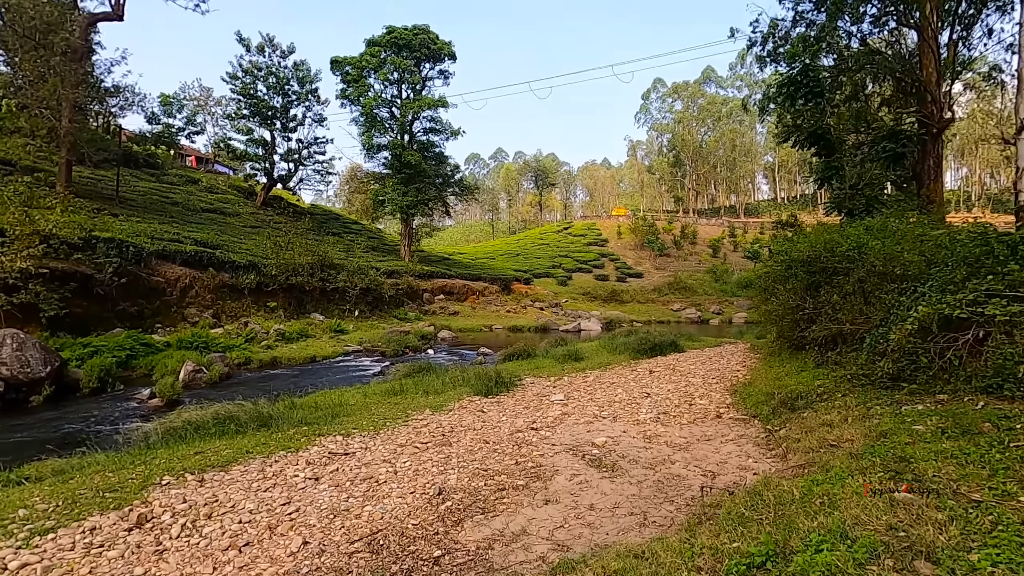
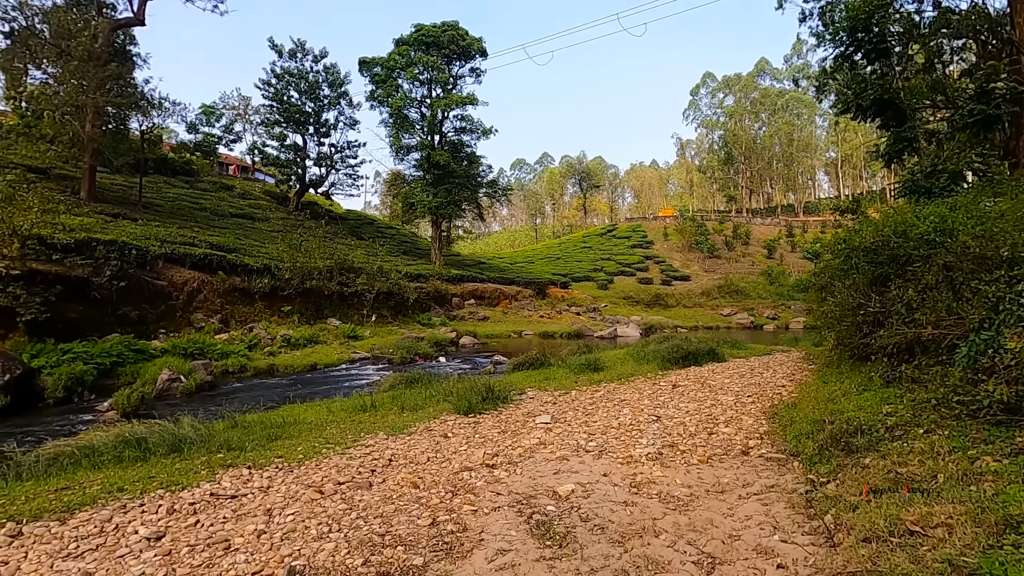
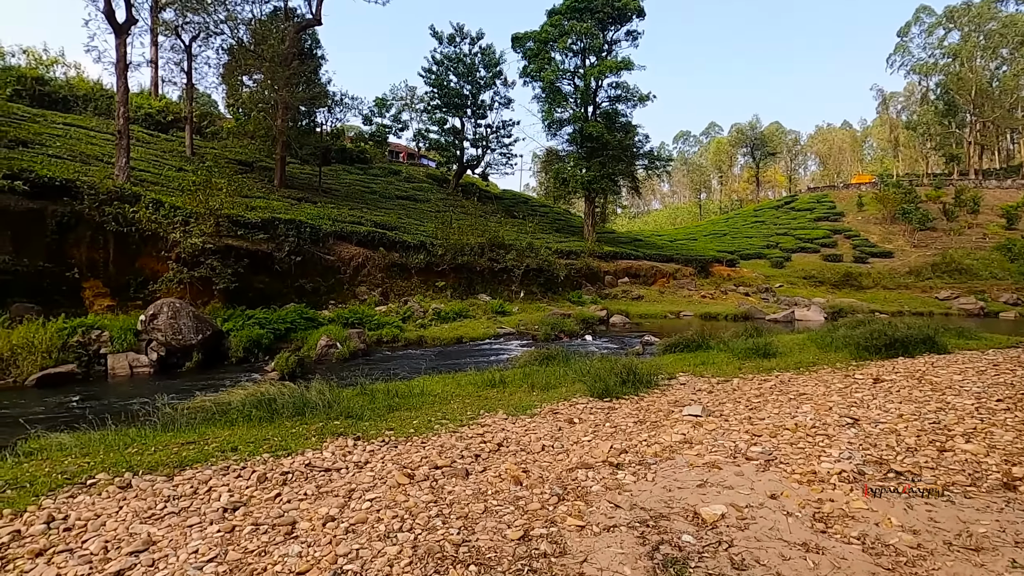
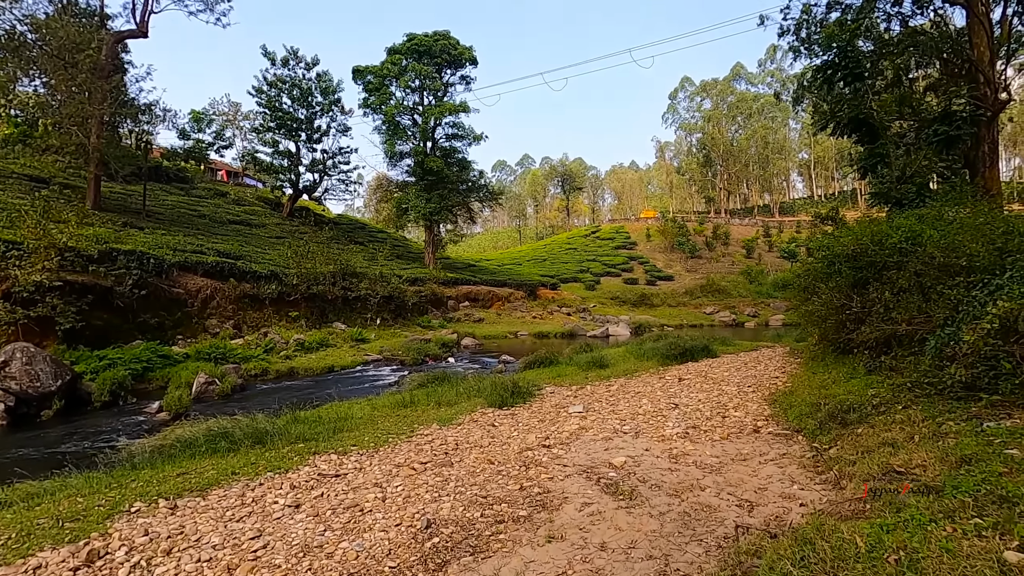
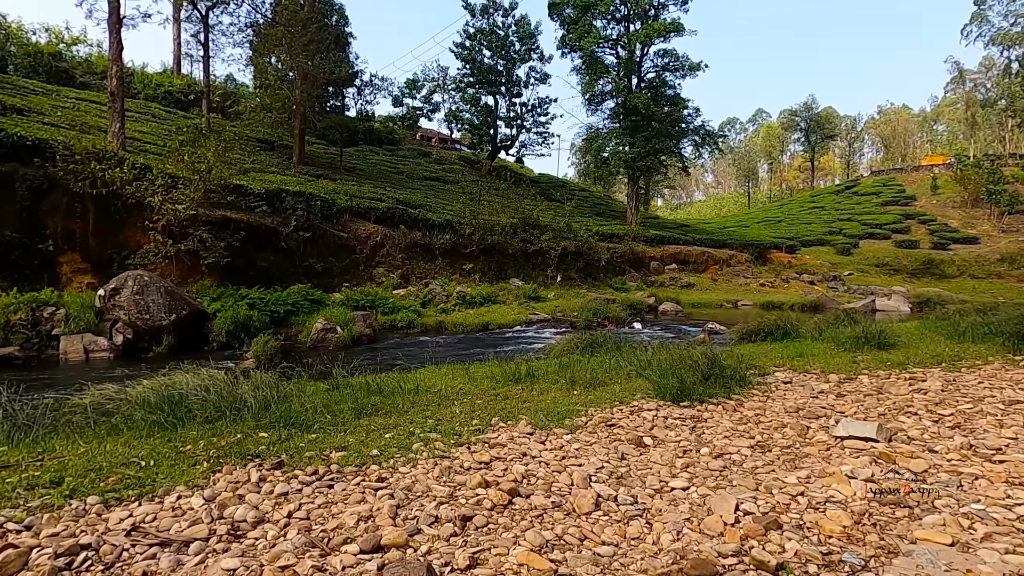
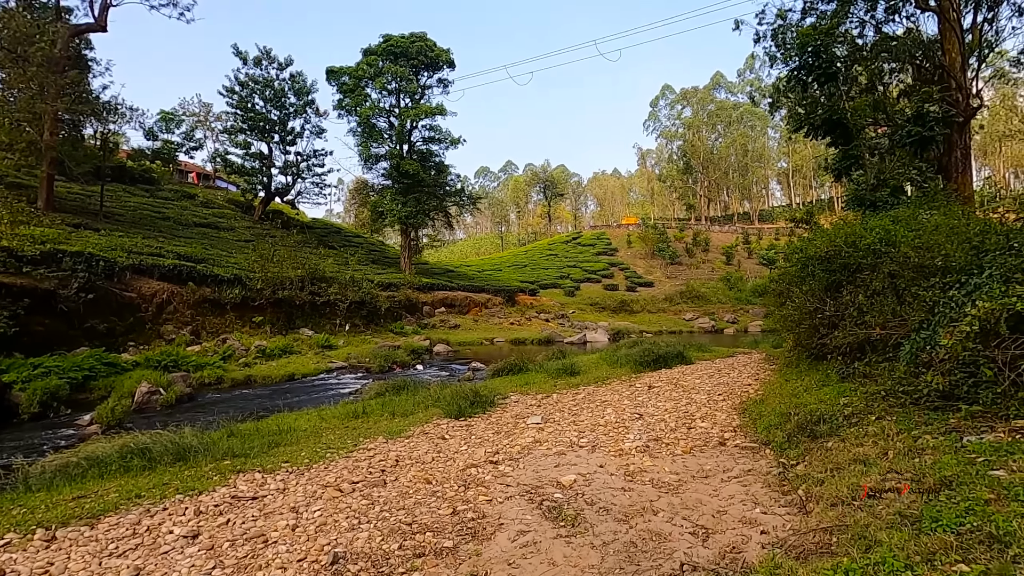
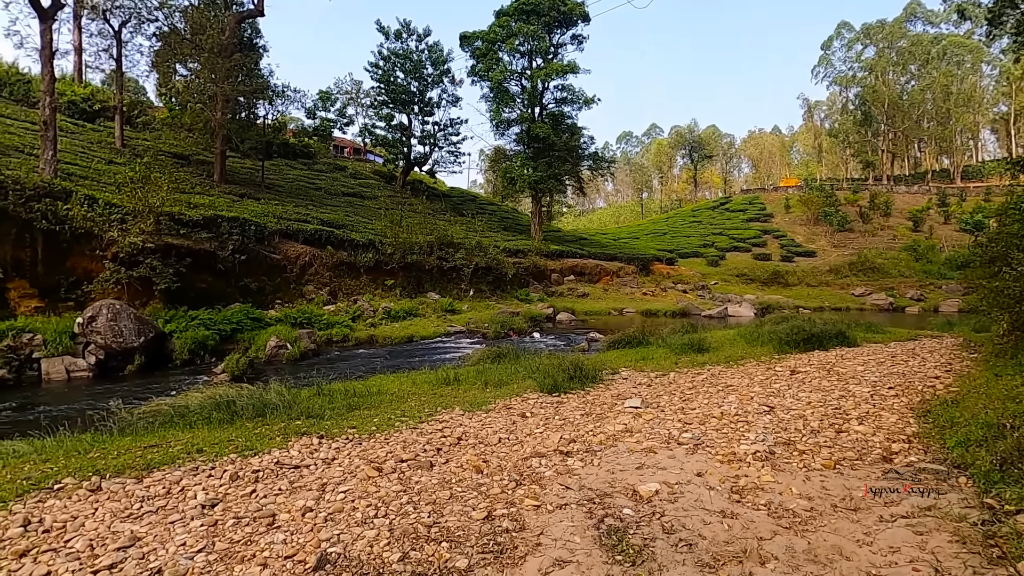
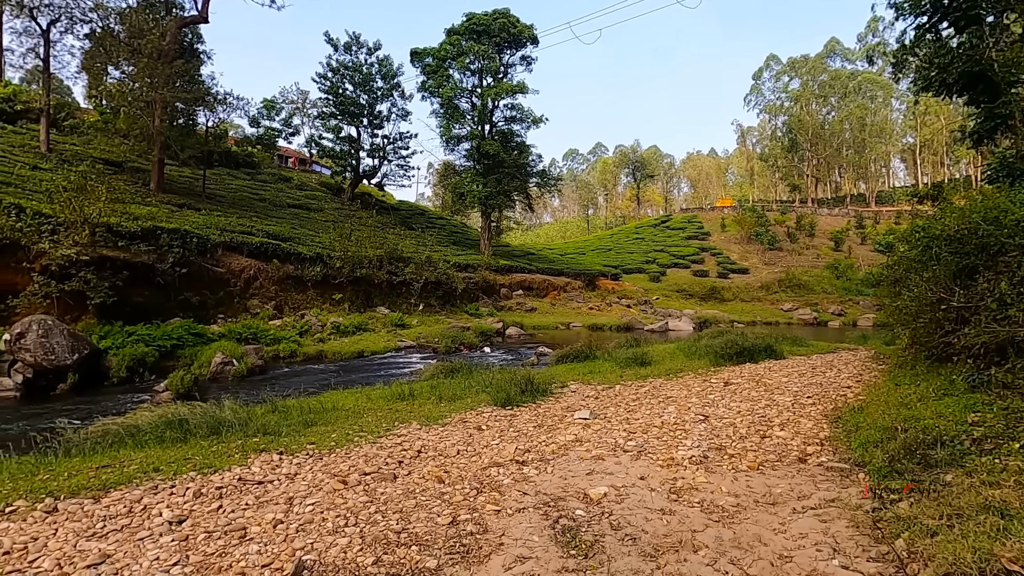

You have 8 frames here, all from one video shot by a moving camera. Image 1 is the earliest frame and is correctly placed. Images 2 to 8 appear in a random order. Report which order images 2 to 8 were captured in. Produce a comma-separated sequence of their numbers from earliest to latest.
4, 6, 2, 8, 7, 3, 5
